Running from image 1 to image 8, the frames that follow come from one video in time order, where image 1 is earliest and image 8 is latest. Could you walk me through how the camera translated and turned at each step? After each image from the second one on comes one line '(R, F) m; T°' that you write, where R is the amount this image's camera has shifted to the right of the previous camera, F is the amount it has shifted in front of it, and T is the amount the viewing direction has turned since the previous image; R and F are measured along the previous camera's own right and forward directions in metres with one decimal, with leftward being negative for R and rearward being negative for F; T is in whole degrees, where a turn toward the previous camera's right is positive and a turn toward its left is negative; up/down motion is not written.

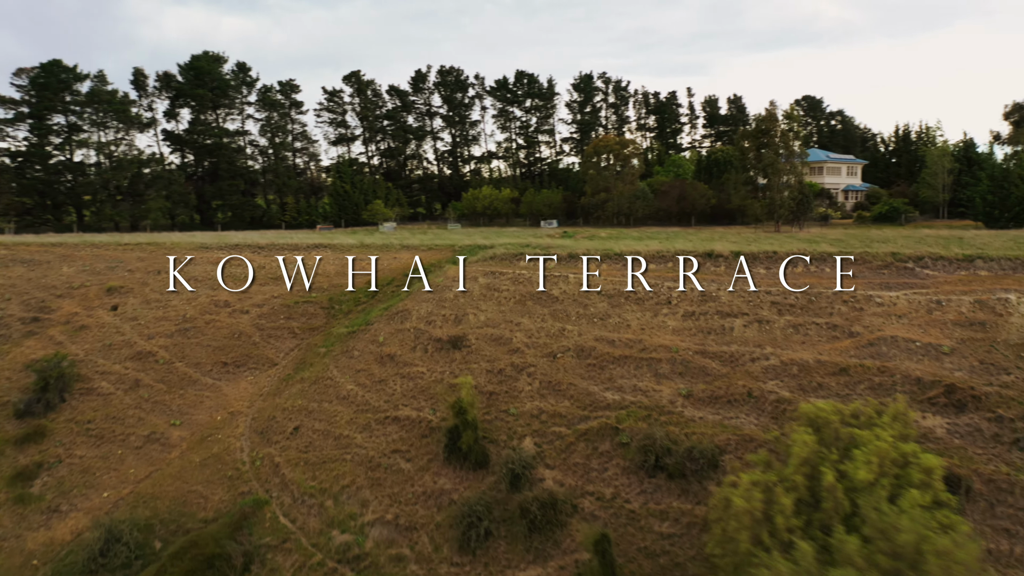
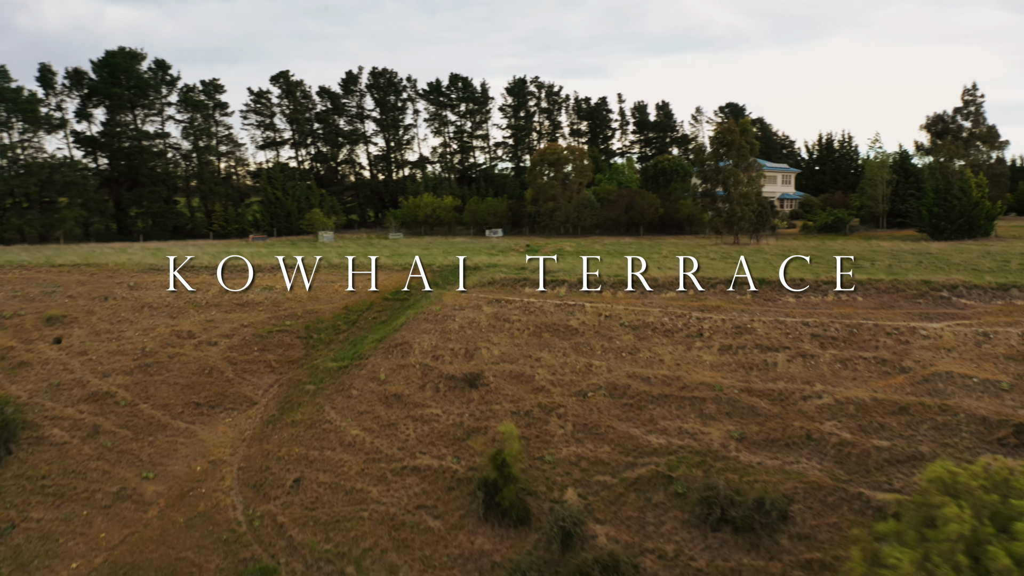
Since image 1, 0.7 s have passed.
(-2.1, +1.3) m; +7°
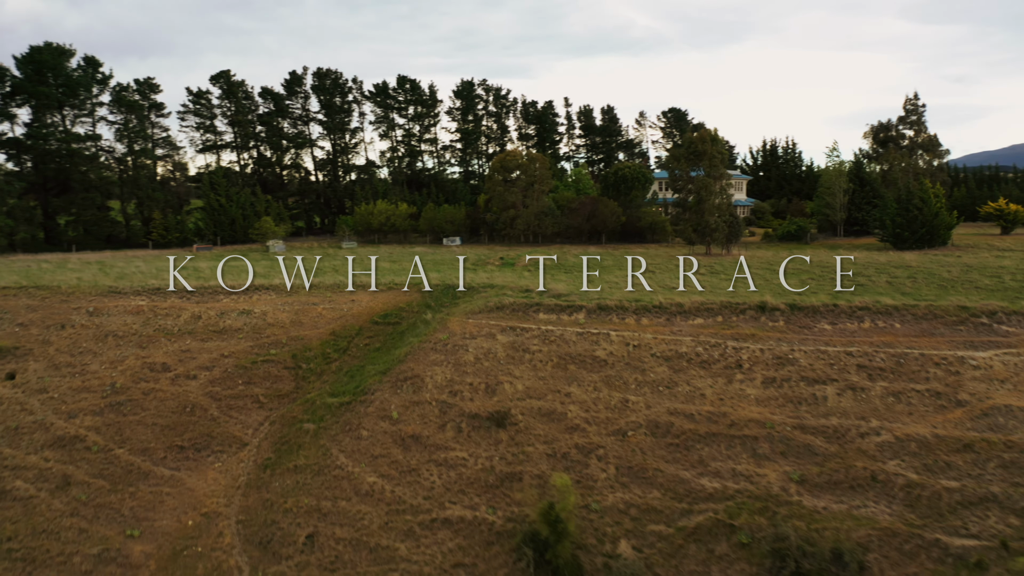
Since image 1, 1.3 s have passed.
(-1.8, +1.2) m; +5°
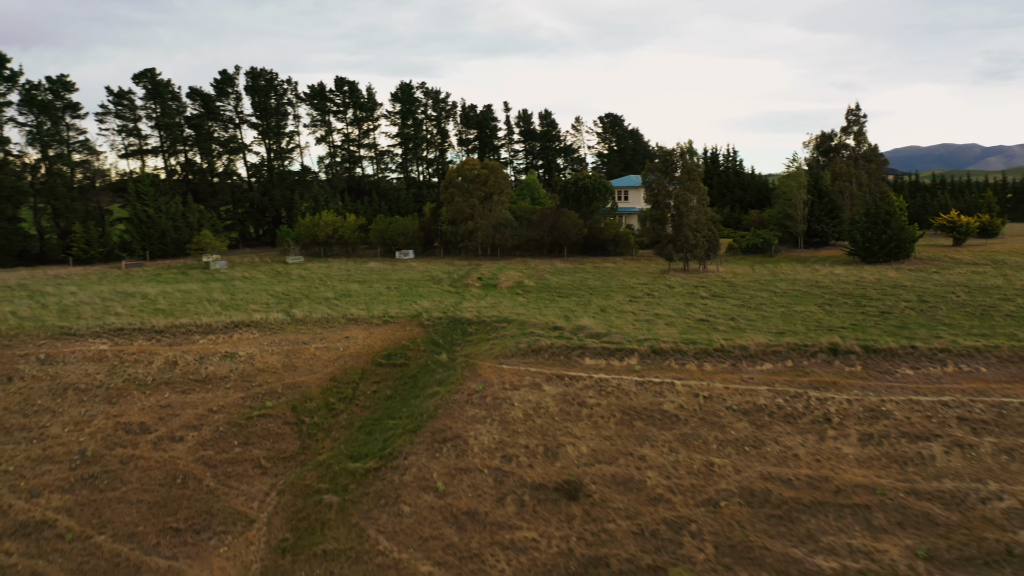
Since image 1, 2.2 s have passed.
(-2.3, +2.0) m; +6°
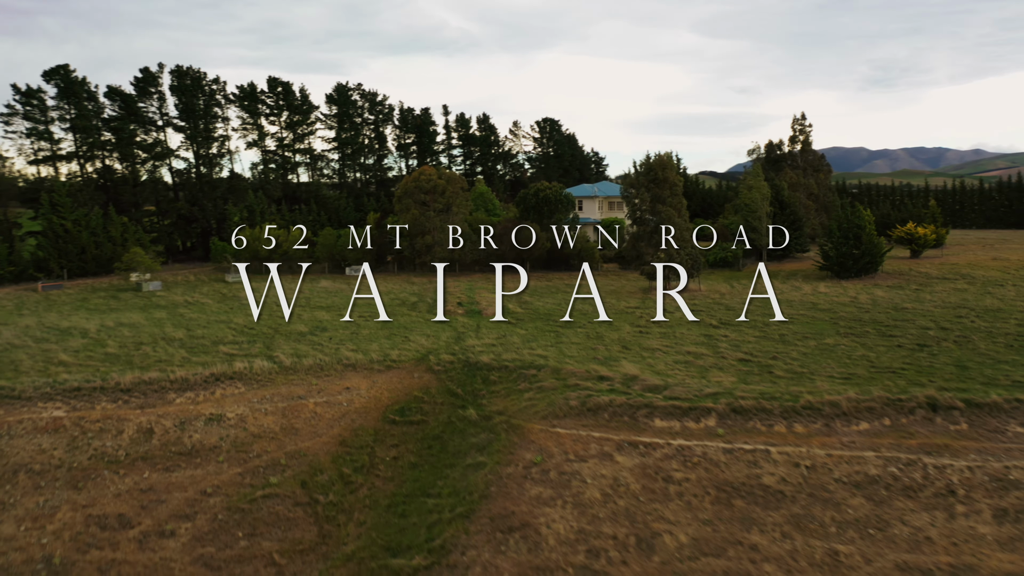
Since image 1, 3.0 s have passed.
(-2.2, +2.3) m; +6°
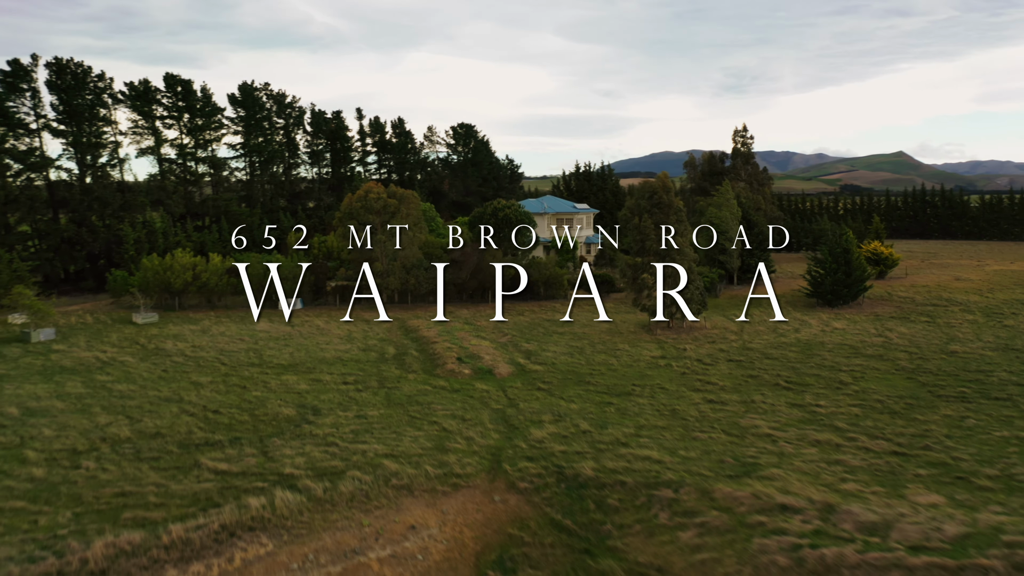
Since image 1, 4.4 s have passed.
(-3.5, +4.5) m; +9°
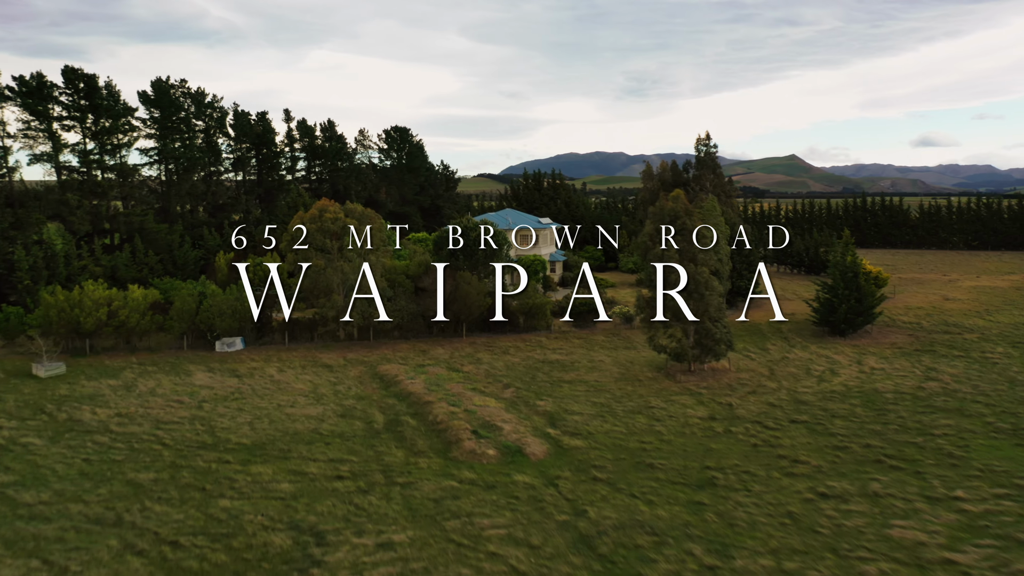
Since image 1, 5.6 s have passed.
(-2.4, +4.3) m; +6°
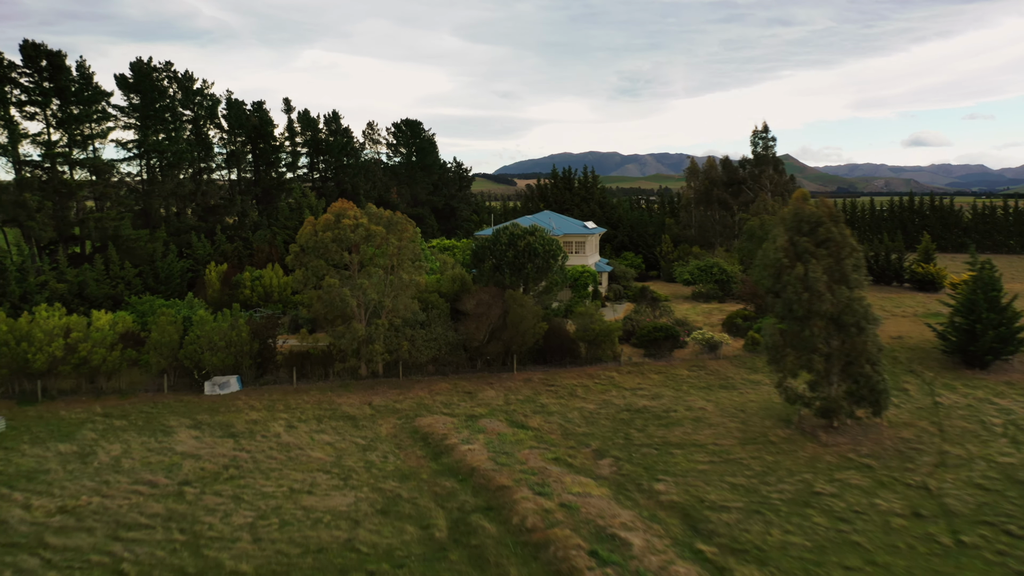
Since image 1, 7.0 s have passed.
(-1.9, +5.7) m; 0°
